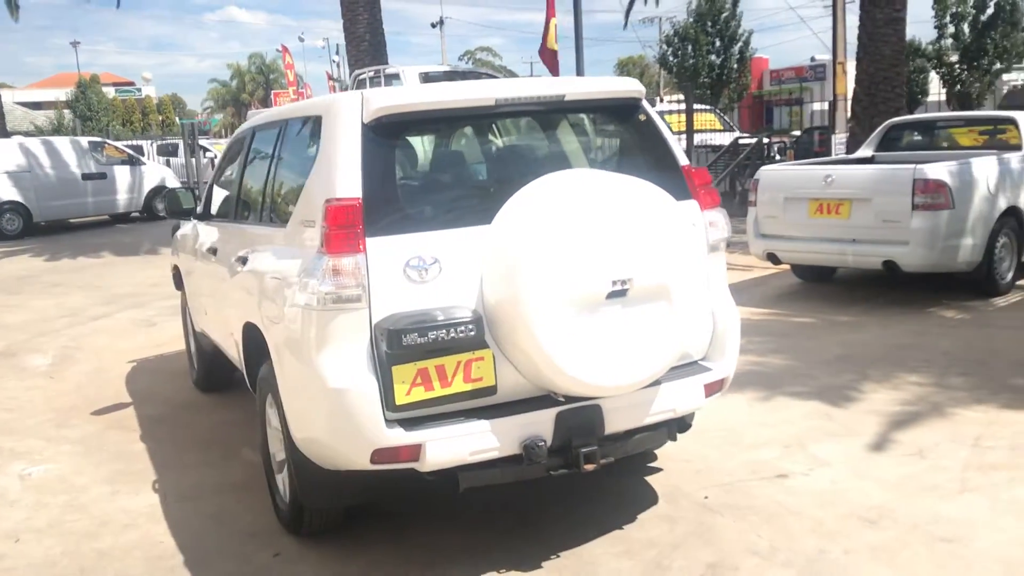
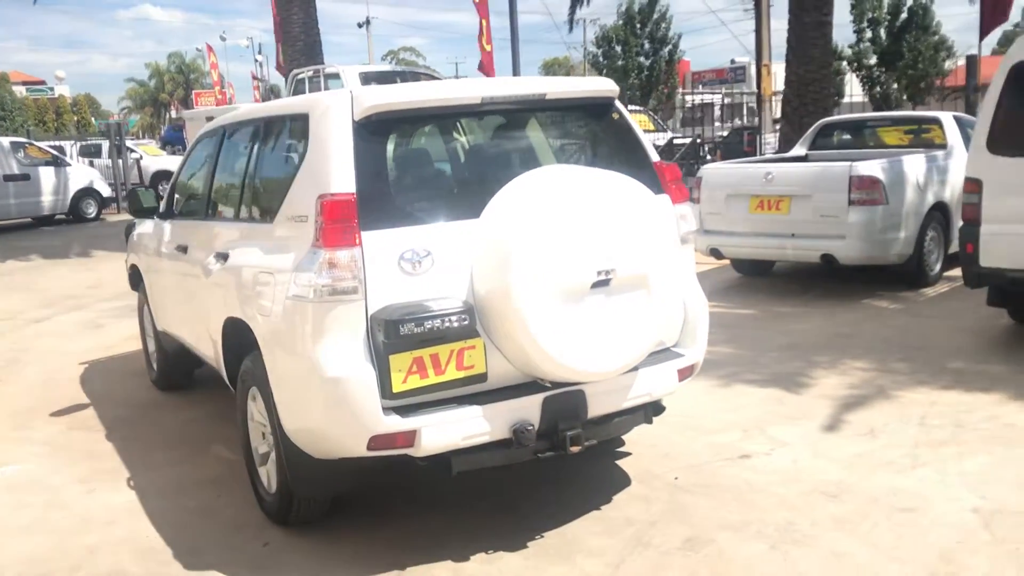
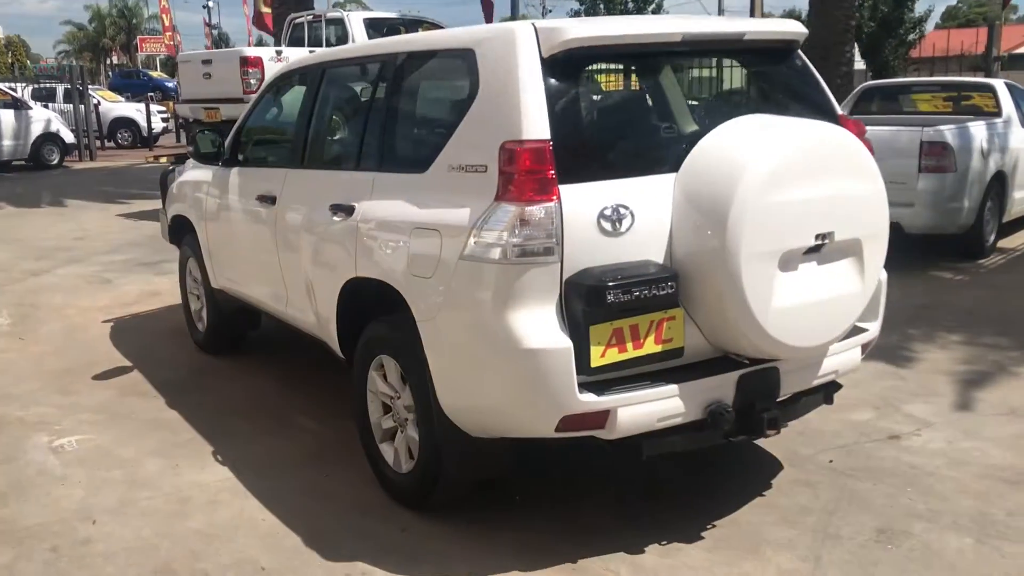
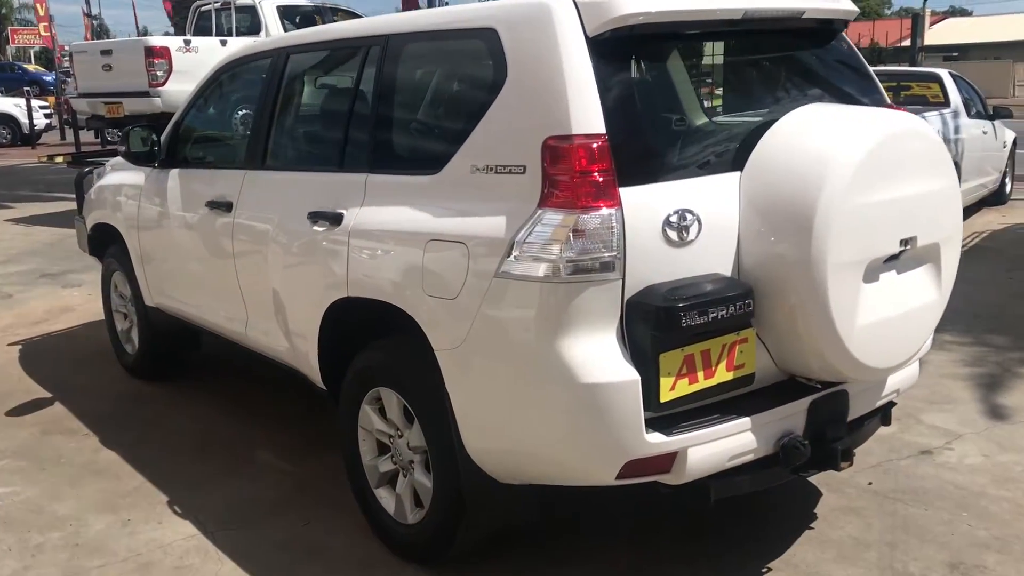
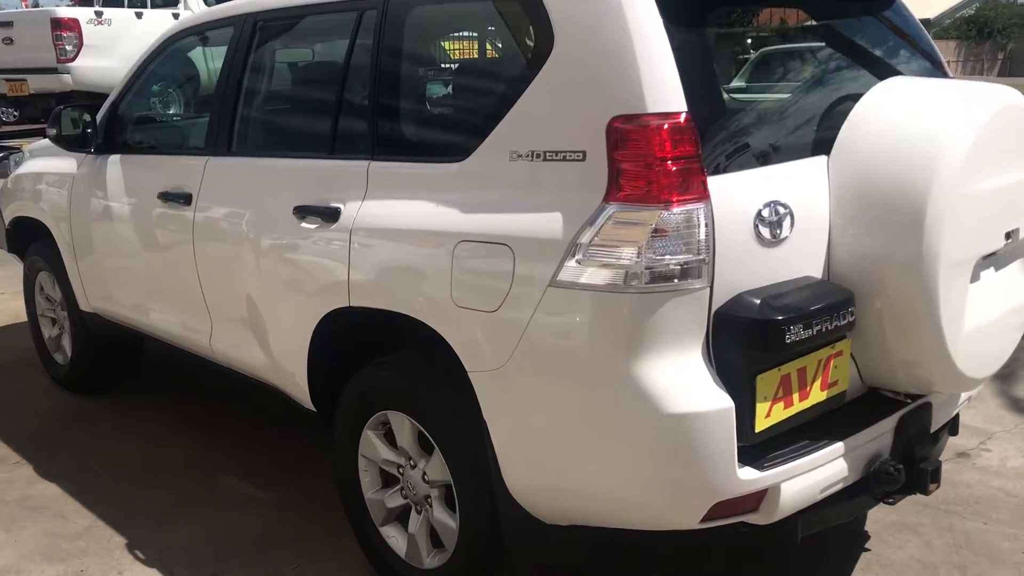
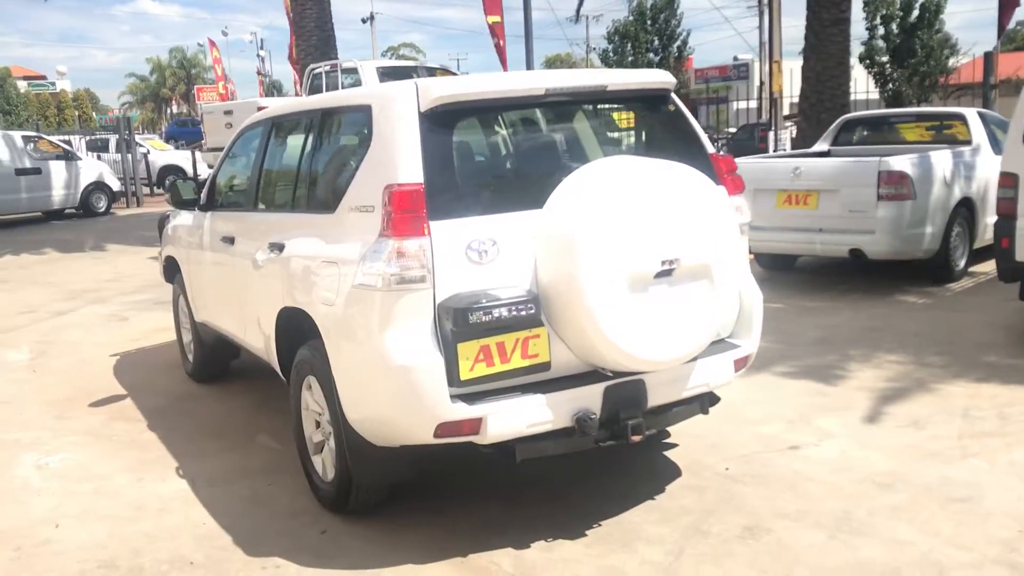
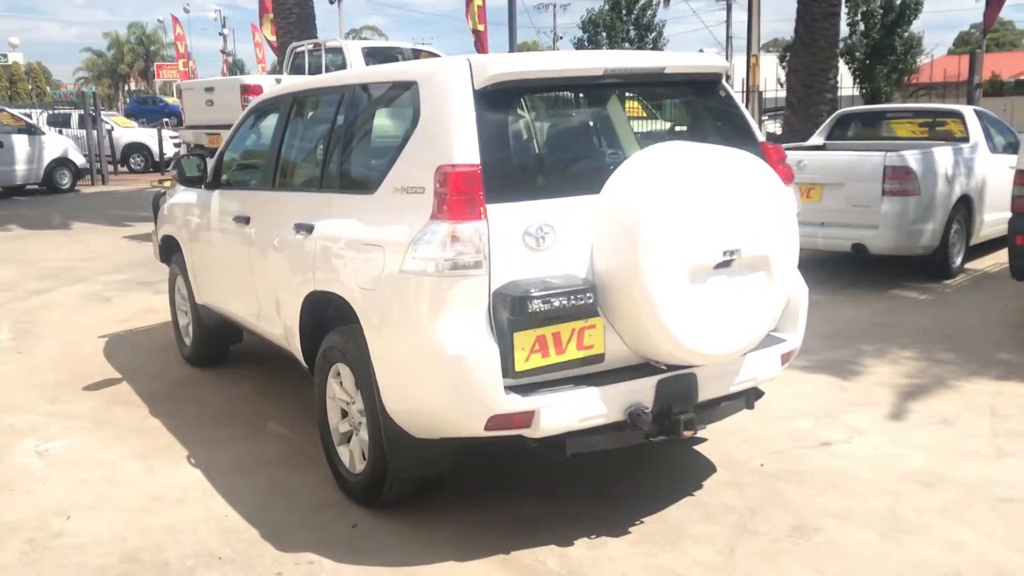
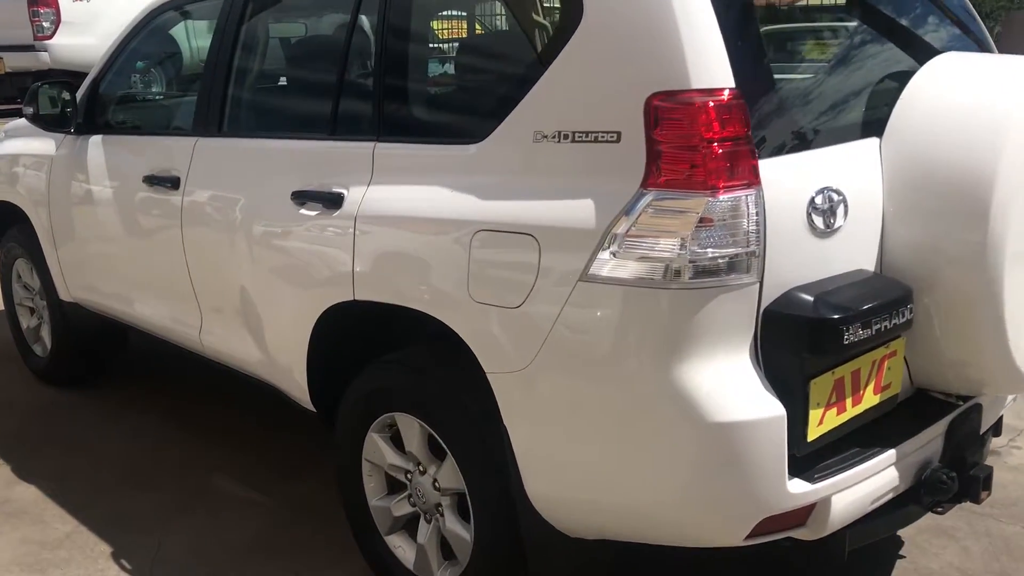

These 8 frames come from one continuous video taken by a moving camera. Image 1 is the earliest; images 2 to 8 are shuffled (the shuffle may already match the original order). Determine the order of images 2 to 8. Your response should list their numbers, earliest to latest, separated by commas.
2, 6, 7, 3, 4, 5, 8
